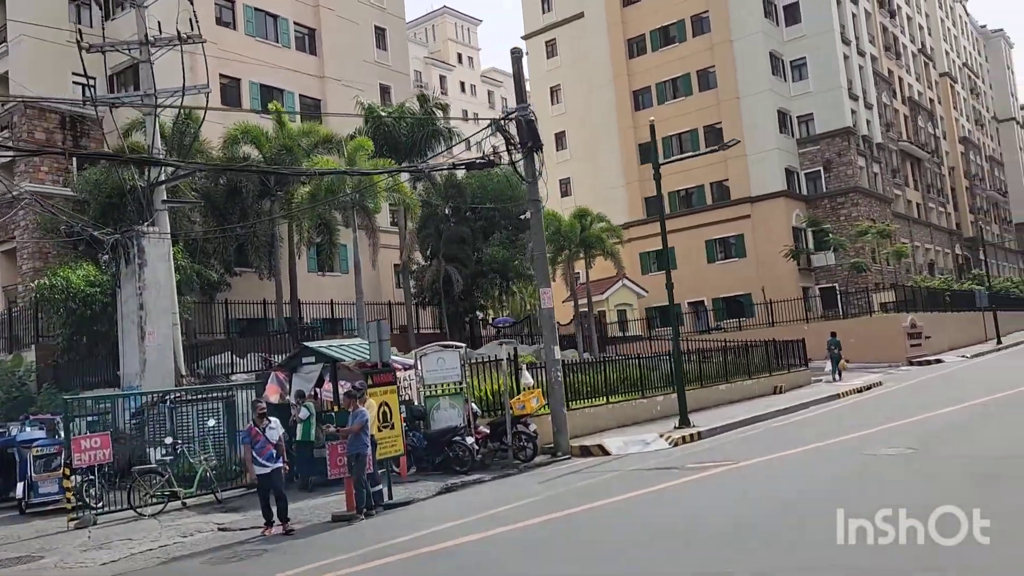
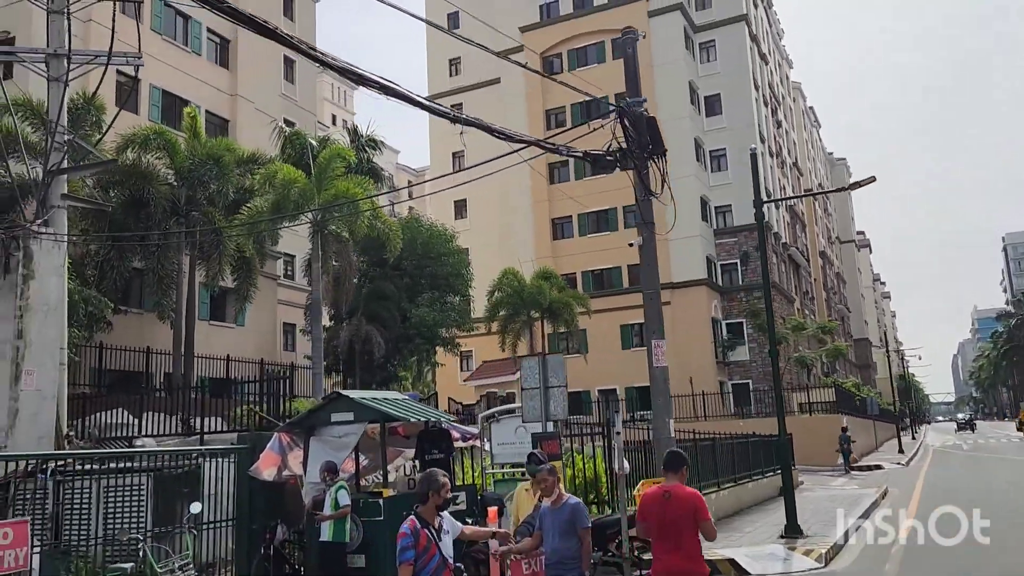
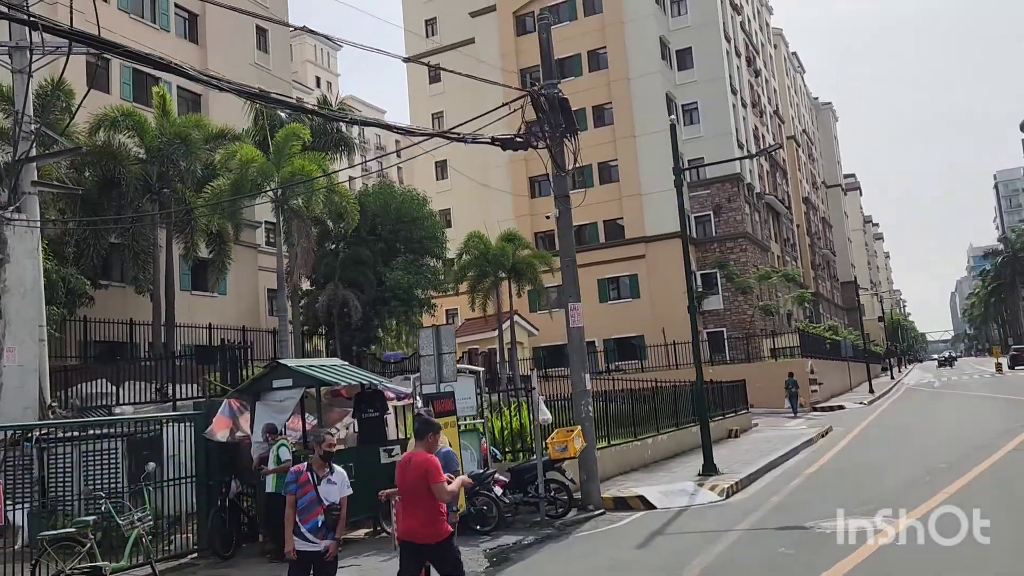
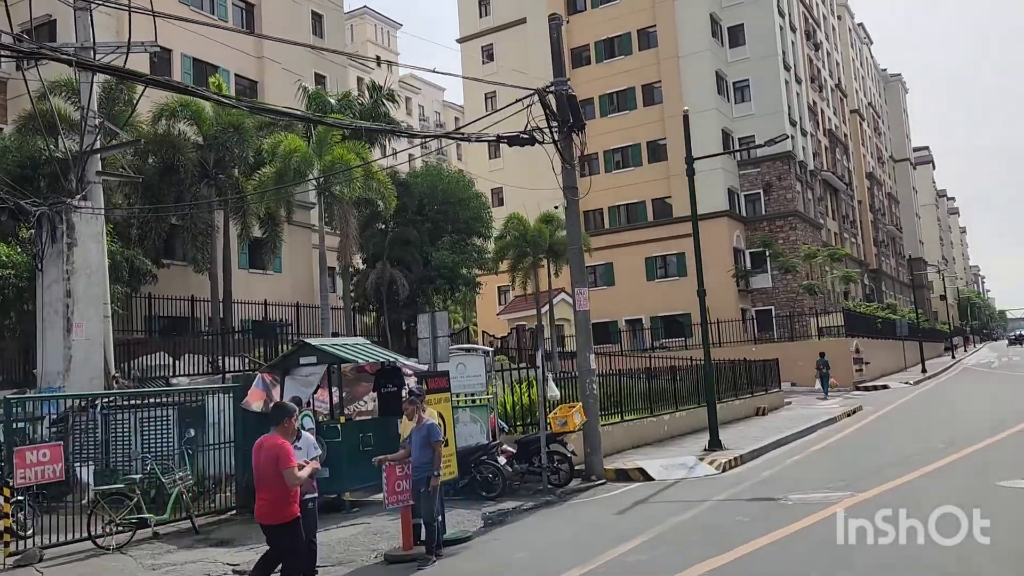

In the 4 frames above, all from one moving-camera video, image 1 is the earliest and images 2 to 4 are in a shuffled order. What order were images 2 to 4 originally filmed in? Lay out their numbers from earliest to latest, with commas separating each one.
4, 3, 2
